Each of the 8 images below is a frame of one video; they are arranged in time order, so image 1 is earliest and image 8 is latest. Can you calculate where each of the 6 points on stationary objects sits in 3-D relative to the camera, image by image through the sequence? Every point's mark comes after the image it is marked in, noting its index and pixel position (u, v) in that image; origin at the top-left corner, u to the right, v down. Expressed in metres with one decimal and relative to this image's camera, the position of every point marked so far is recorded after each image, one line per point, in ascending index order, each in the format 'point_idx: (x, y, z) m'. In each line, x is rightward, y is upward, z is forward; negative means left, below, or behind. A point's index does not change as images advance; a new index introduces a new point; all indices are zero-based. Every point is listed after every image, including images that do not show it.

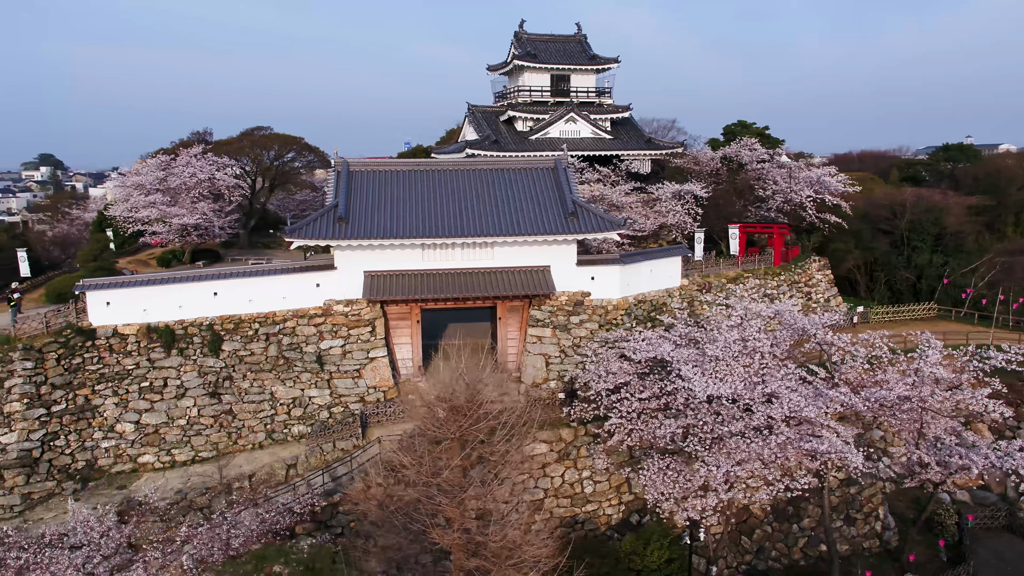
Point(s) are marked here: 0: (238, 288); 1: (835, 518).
0: (-5.0, 0.0, +11.3) m
1: (+5.5, -3.9, +10.5) m
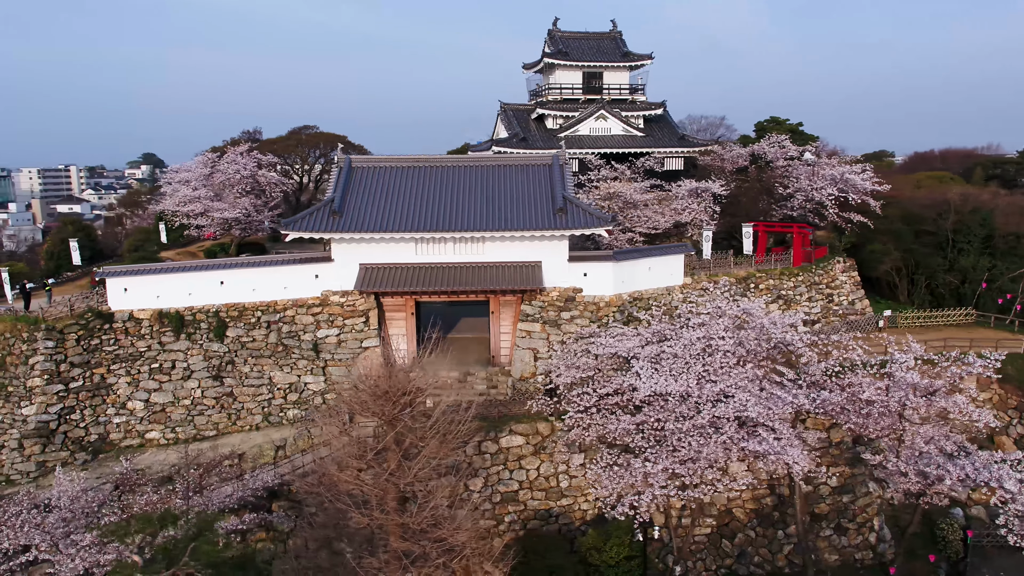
0: (-5.2, +0.2, +11.9) m
1: (+5.1, -3.9, +10.1) m
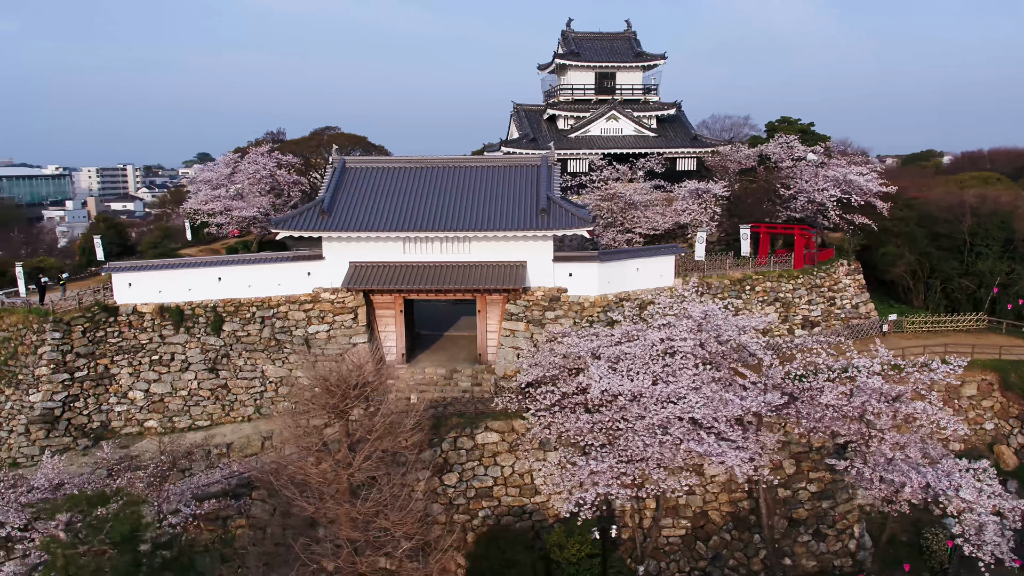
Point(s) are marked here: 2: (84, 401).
0: (-5.5, +0.3, +12.3) m
1: (+4.7, -4.0, +9.9) m
2: (-8.2, -2.1, +11.7) m
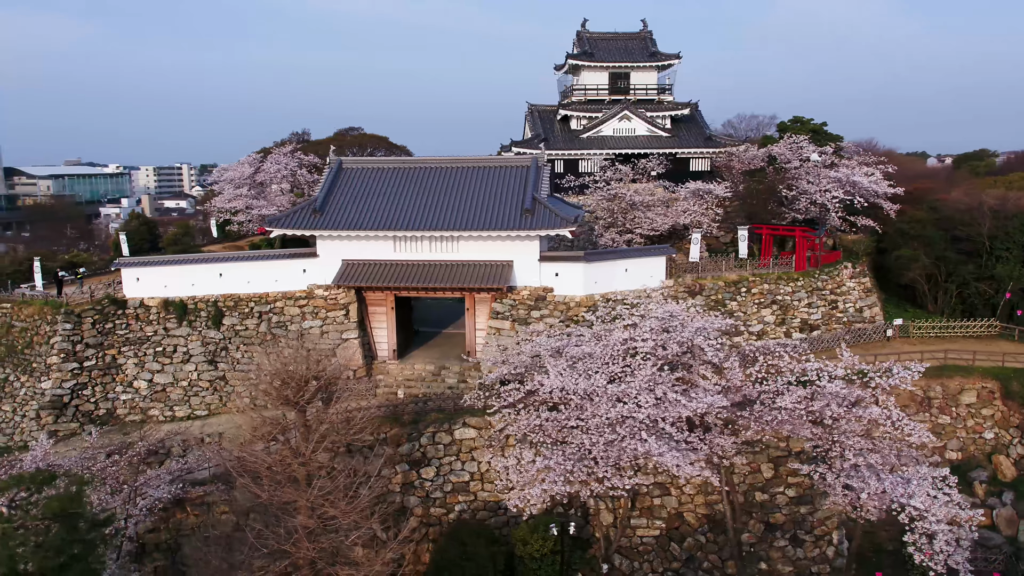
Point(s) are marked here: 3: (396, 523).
0: (-5.7, +0.4, +12.8) m
1: (+4.3, -4.0, +9.8) m
2: (-8.4, -2.0, +12.3) m
3: (-1.9, -3.8, +10.0) m
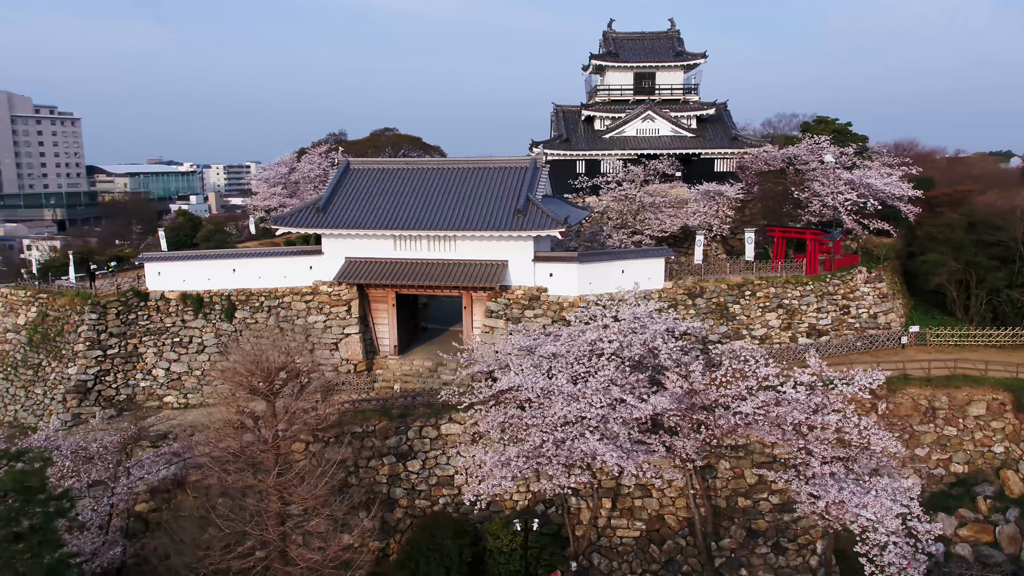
0: (-5.7, +0.5, +13.4) m
1: (+3.9, -4.1, +9.7) m
2: (-8.5, -1.9, +13.2) m
3: (-2.2, -3.8, +10.3) m
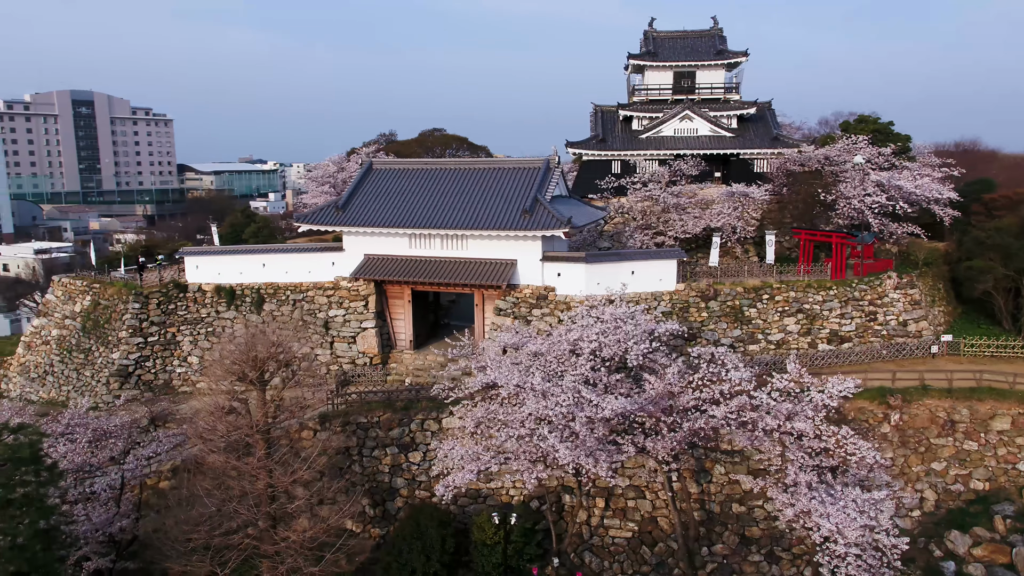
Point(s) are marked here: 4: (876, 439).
0: (-5.4, +0.6, +14.1) m
1: (+3.8, -4.1, +9.6) m
2: (-8.3, -1.7, +14.2) m
3: (-2.3, -3.7, +10.7) m
4: (+6.4, -2.7, +10.8) m
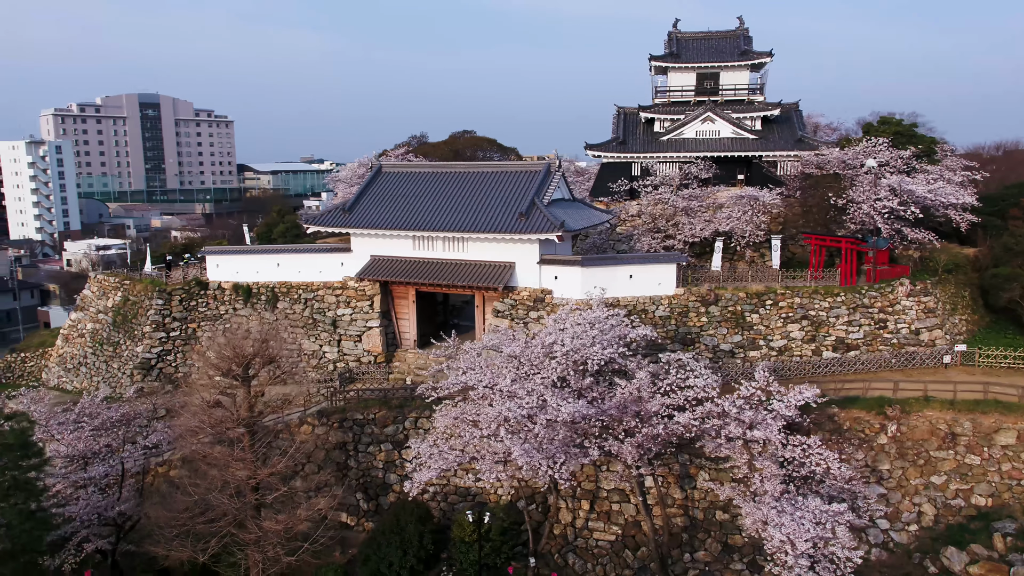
0: (-5.3, +0.6, +14.7) m
1: (+3.4, -4.2, +9.5) m
2: (-8.2, -1.6, +14.9) m
3: (-2.5, -3.7, +11.1) m
4: (+6.2, -2.8, +10.6) m
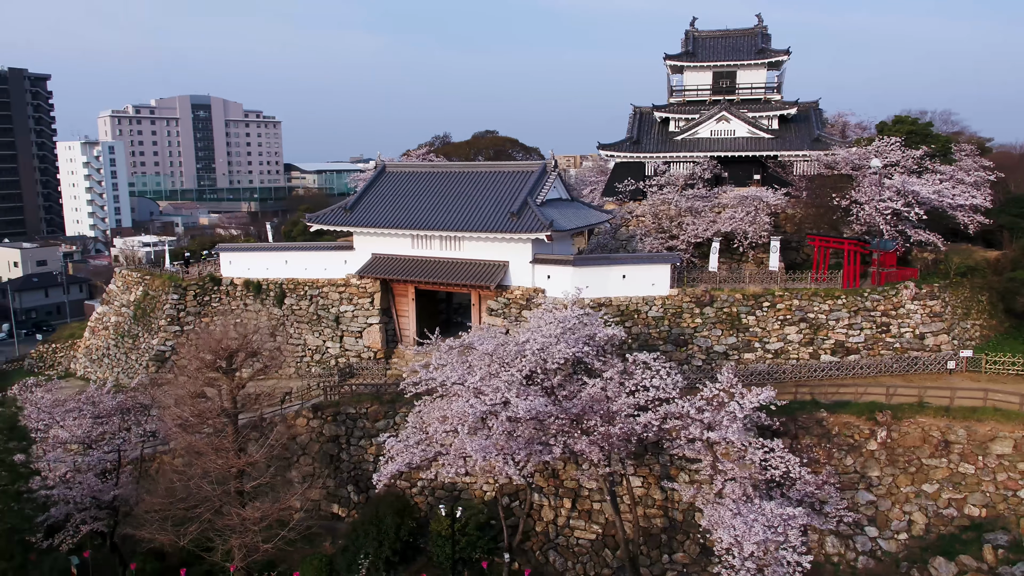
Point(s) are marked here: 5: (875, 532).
0: (-5.3, +0.7, +15.1) m
1: (+3.1, -4.2, +9.5) m
2: (-8.2, -1.5, +15.6) m
3: (-2.7, -3.7, +11.4) m
4: (+5.9, -2.8, +10.4) m
5: (+5.8, -3.9, +9.9) m
